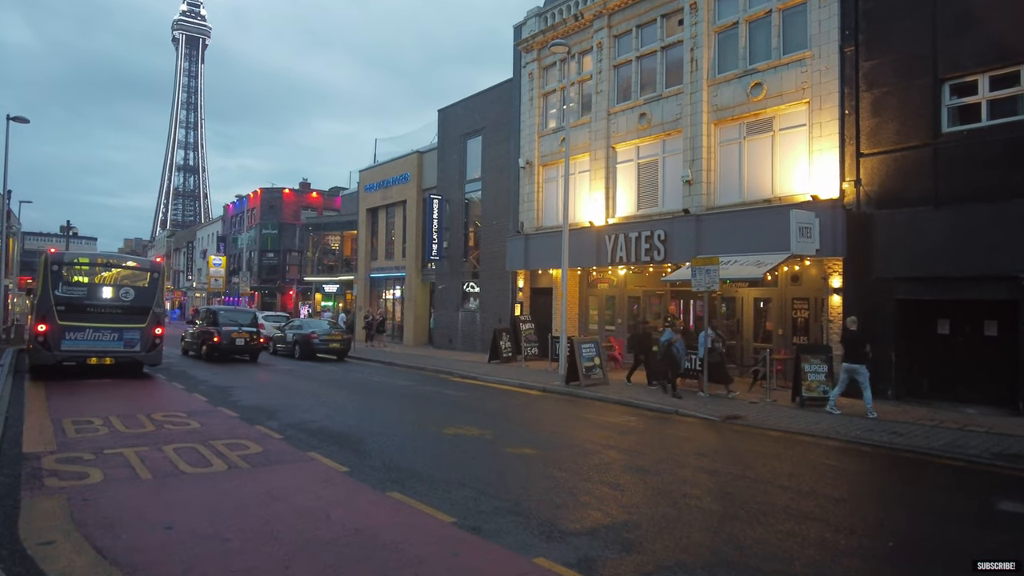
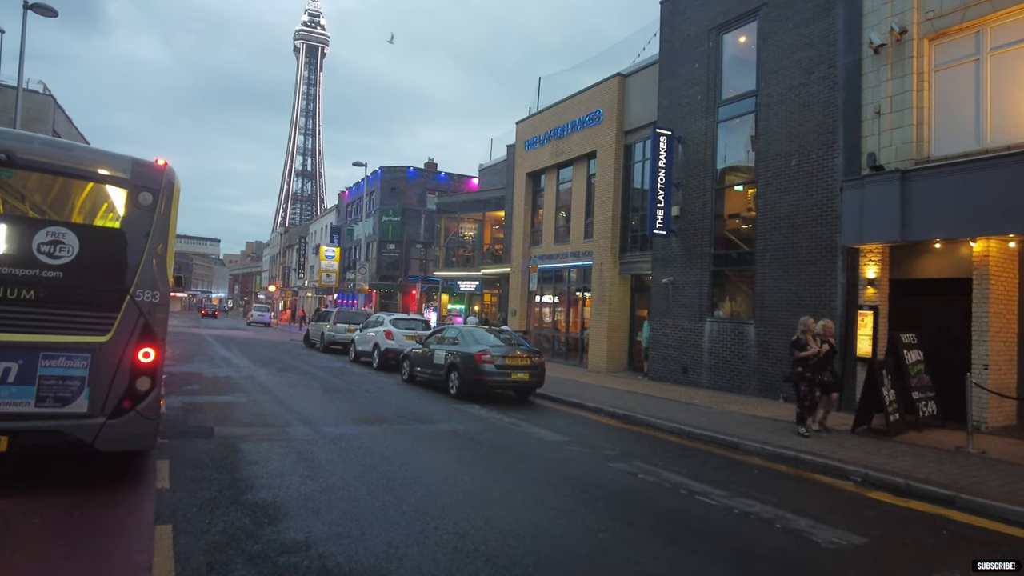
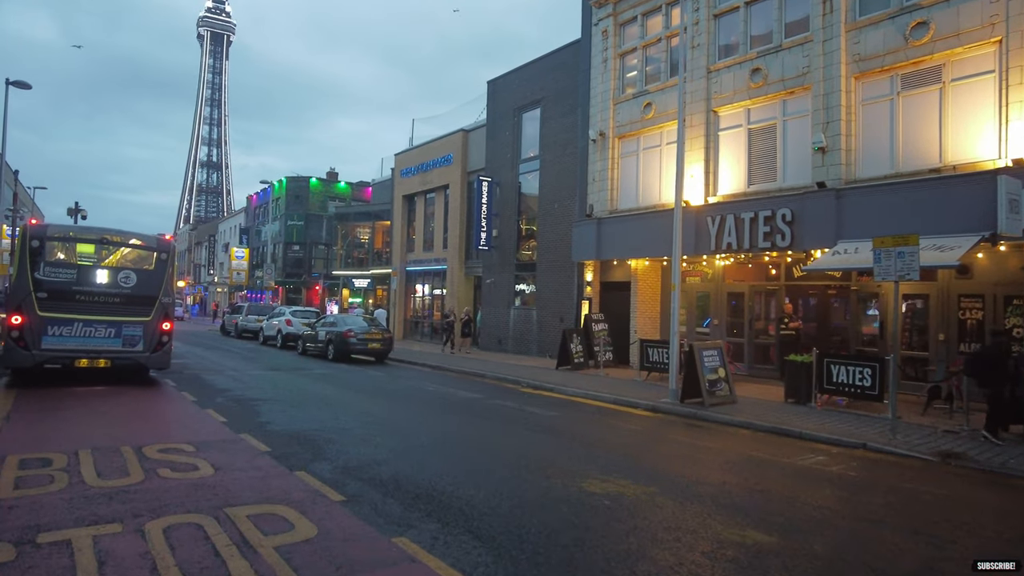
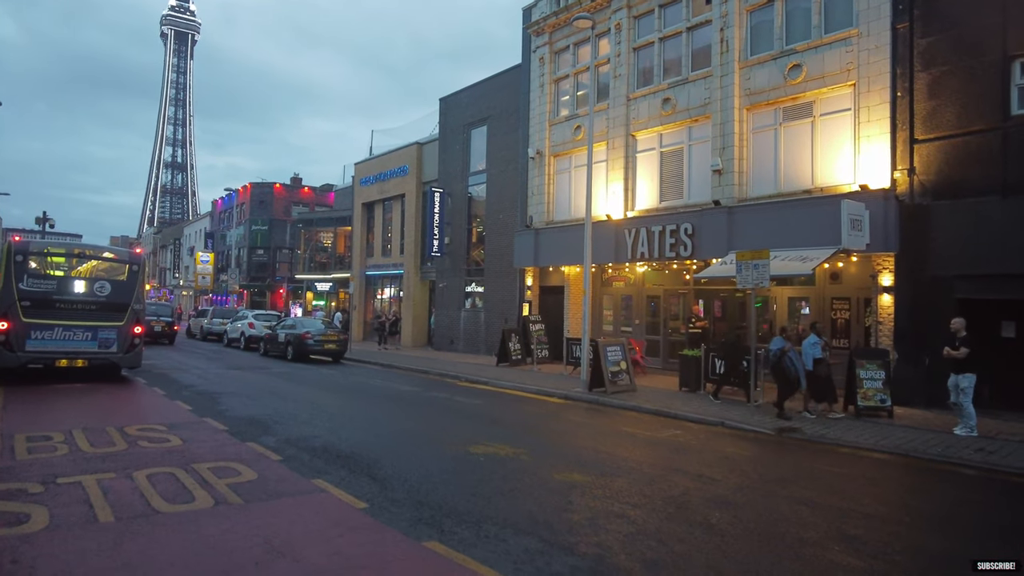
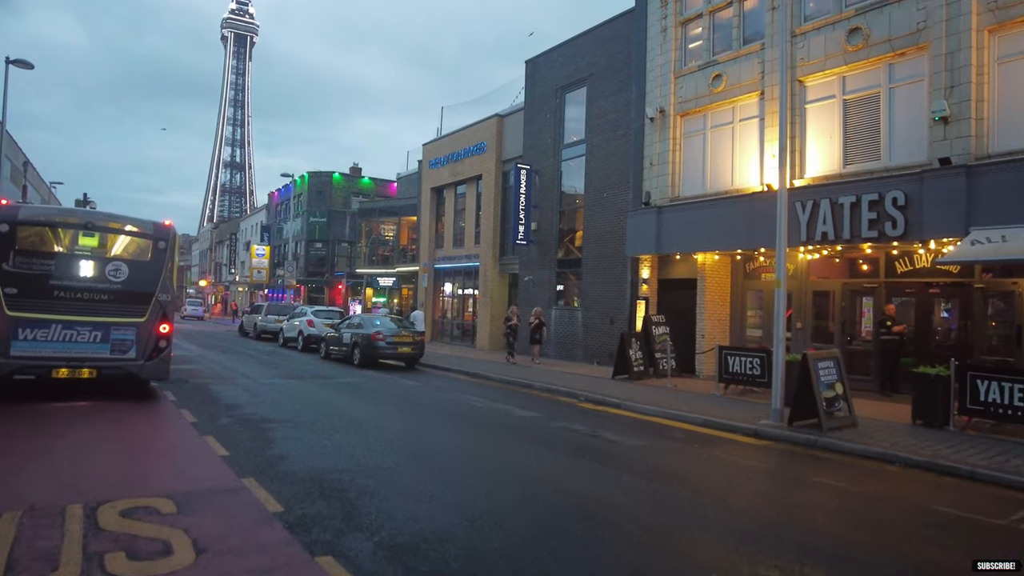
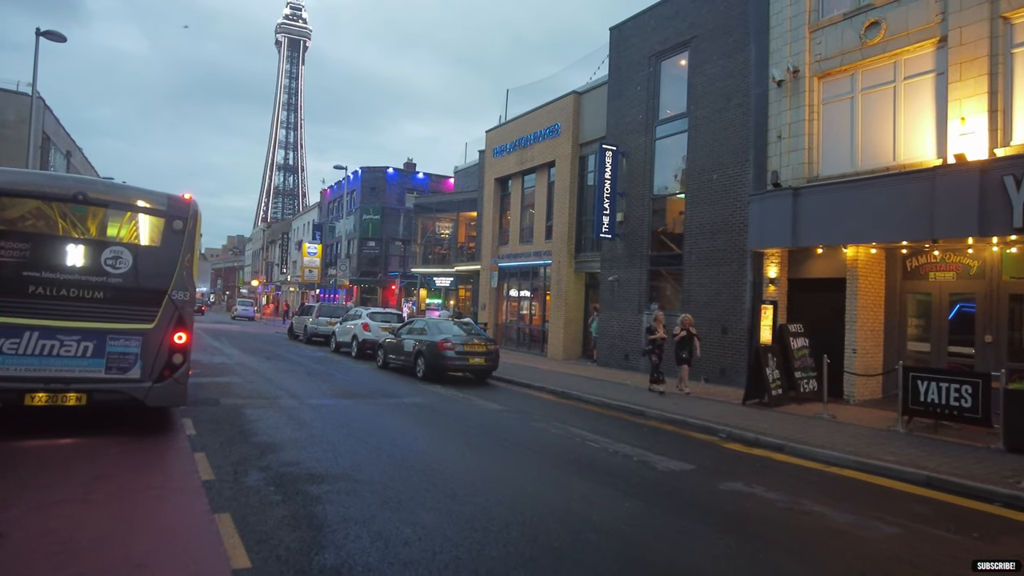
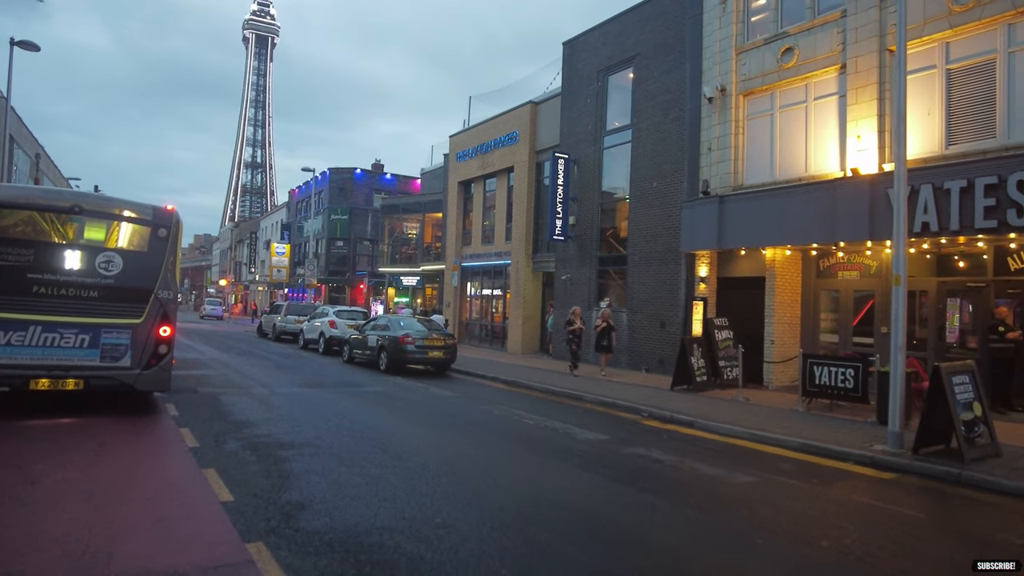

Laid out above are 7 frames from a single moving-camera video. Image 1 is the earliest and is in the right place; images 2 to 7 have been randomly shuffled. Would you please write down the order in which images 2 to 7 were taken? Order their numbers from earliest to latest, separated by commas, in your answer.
4, 3, 5, 7, 6, 2
